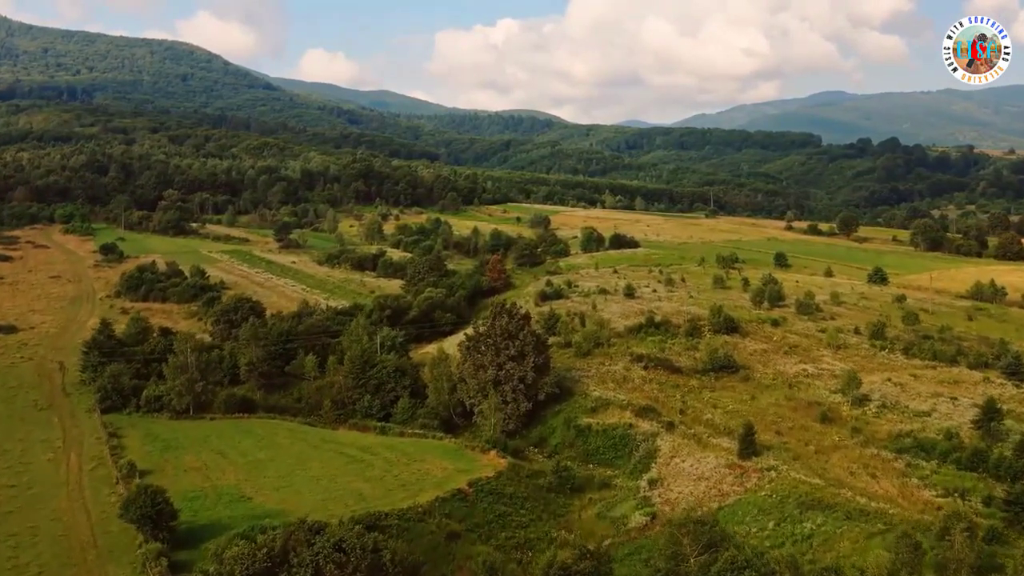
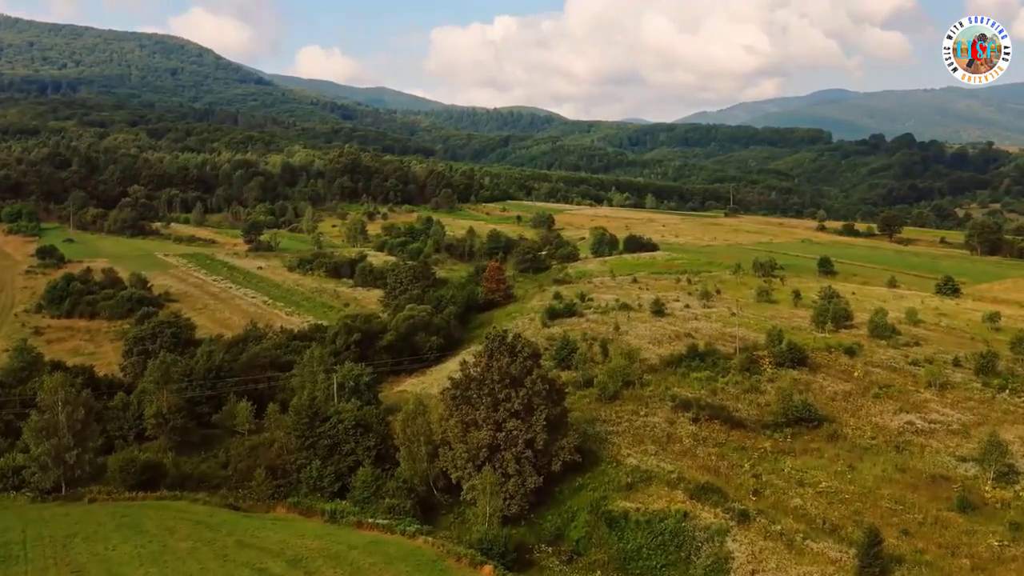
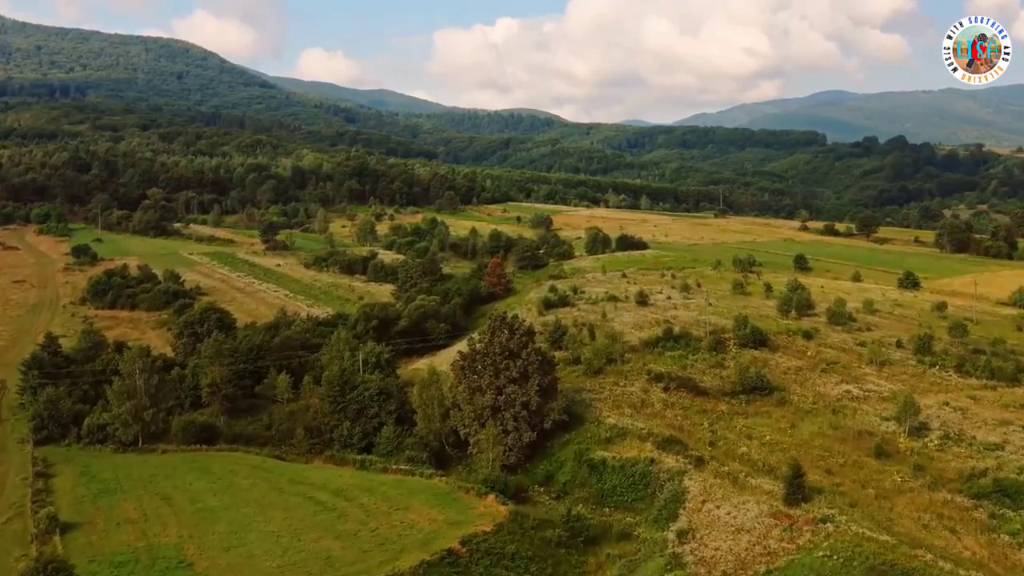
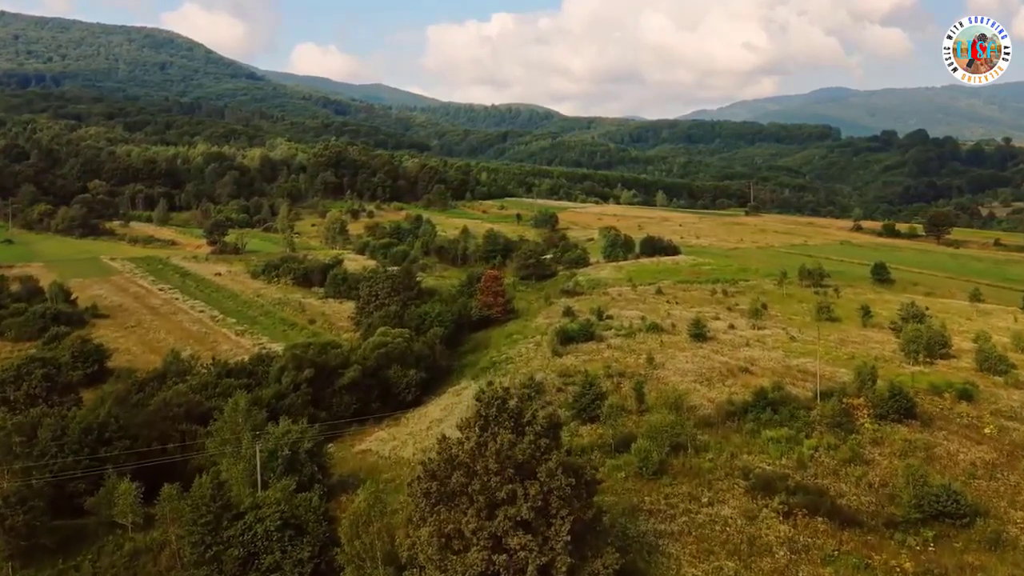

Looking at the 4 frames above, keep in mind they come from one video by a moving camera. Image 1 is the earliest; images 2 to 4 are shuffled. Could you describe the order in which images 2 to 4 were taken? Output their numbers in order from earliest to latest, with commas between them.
3, 2, 4
